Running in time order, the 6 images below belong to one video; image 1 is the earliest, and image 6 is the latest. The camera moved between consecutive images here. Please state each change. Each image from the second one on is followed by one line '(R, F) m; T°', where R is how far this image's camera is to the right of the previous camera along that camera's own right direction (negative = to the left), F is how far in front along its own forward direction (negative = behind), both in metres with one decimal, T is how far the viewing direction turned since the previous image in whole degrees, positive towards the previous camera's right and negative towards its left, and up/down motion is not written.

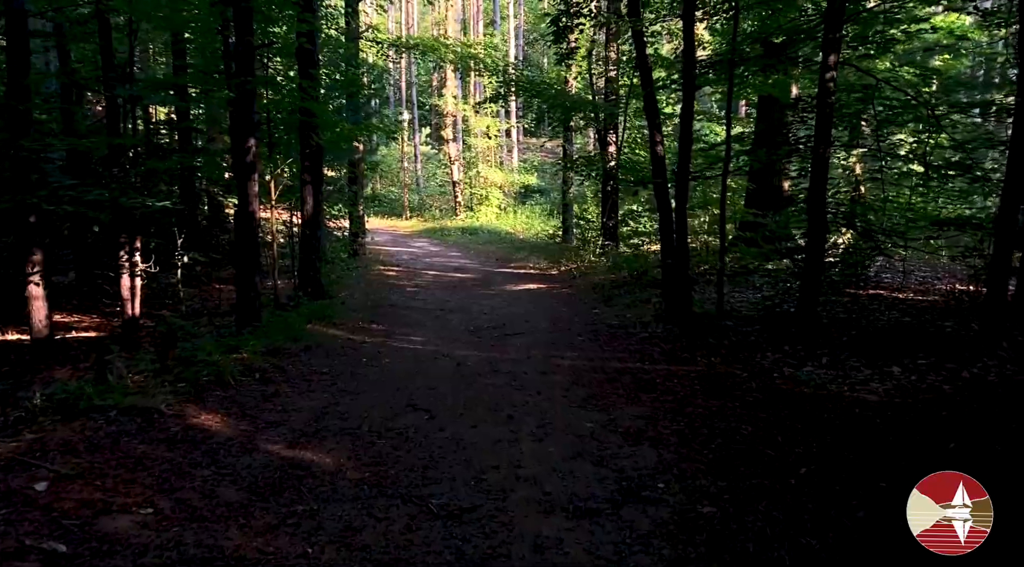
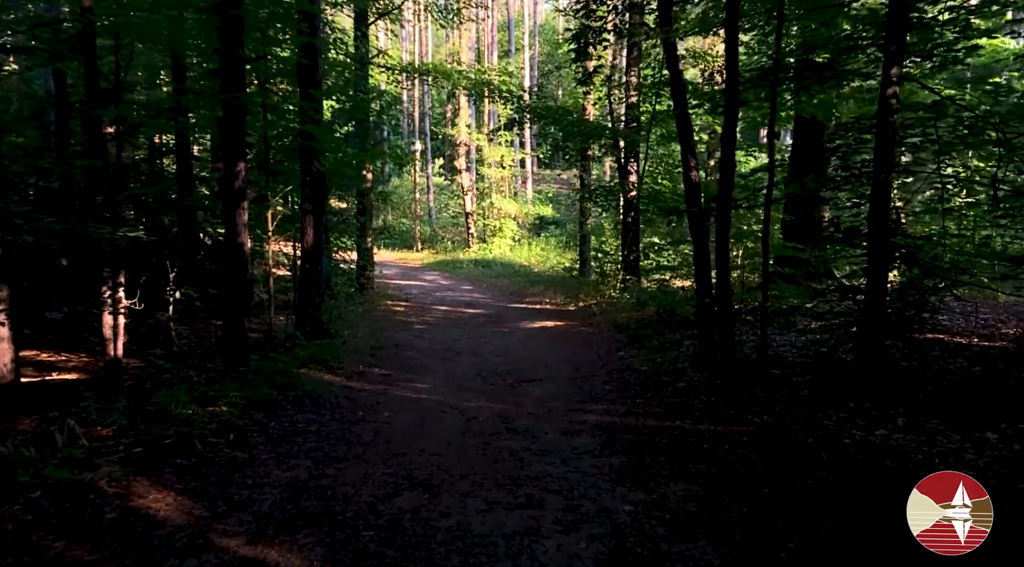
(-0.1, +1.2) m; -1°
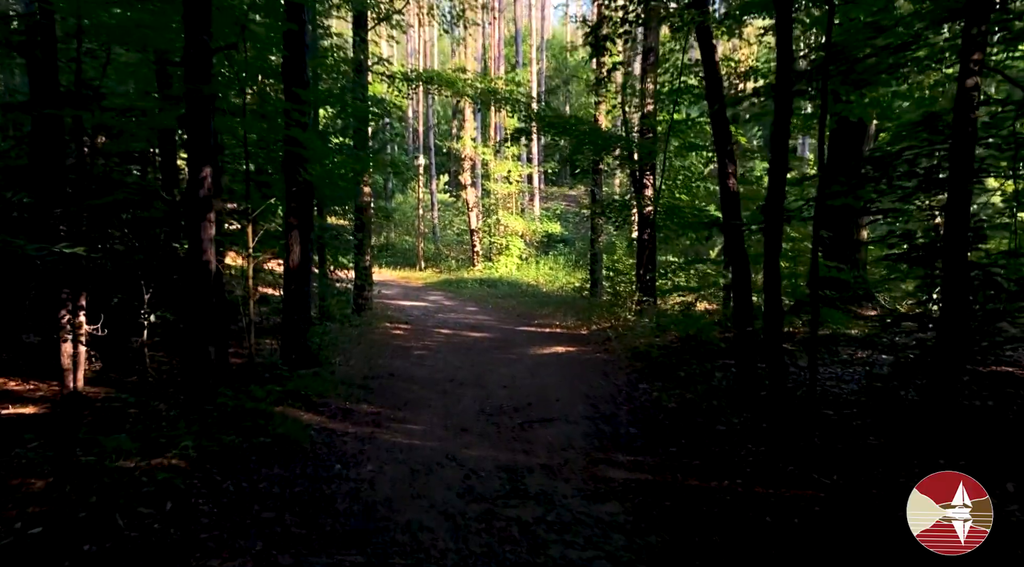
(0.0, +1.4) m; 0°
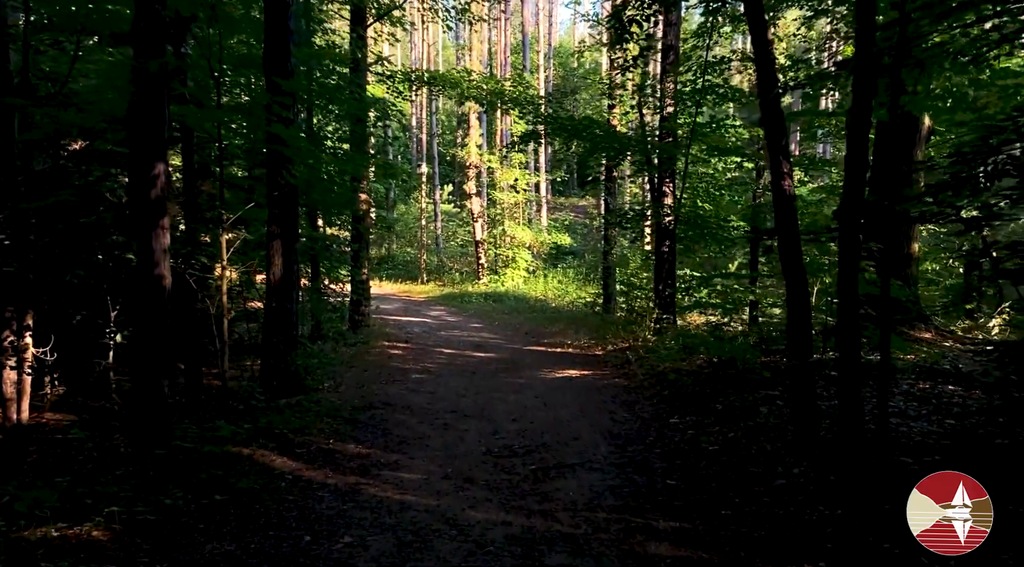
(-0.1, +1.5) m; 0°
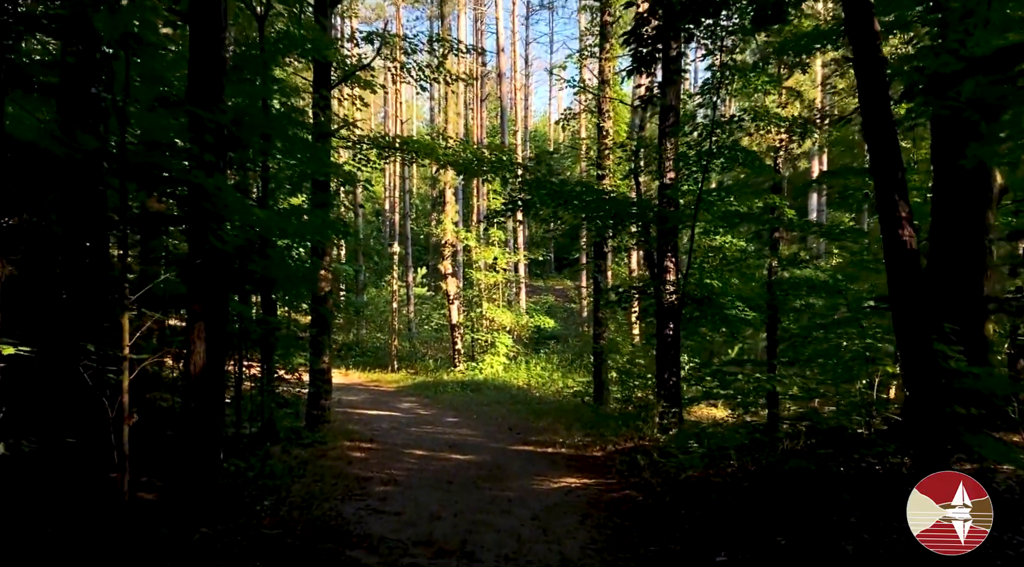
(-0.2, +2.4) m; +2°
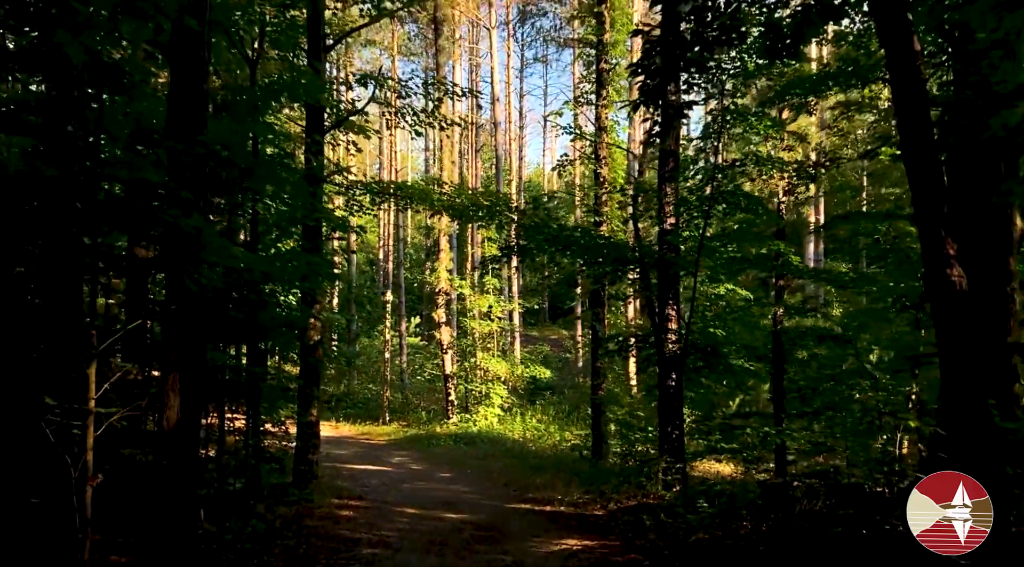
(0.0, +0.6) m; 0°
